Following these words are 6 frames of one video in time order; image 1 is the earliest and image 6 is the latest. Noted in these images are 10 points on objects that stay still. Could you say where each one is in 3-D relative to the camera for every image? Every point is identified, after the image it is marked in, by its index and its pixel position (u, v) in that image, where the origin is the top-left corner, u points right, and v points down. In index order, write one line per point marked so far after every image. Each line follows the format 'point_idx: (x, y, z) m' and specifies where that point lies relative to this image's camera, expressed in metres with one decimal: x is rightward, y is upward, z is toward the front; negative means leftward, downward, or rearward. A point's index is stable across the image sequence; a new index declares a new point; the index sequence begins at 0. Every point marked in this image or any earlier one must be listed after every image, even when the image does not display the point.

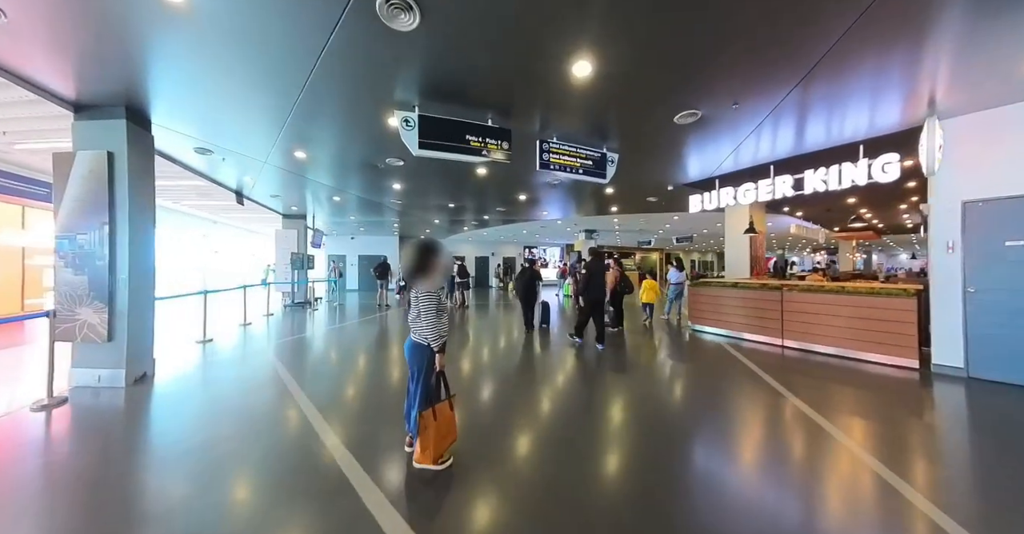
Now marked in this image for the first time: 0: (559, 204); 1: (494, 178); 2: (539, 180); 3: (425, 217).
0: (+1.1, +1.5, +8.1) m
1: (-0.2, +1.8, +6.1) m
2: (+0.6, +1.7, +6.0) m
3: (-2.7, +1.6, +11.2) m
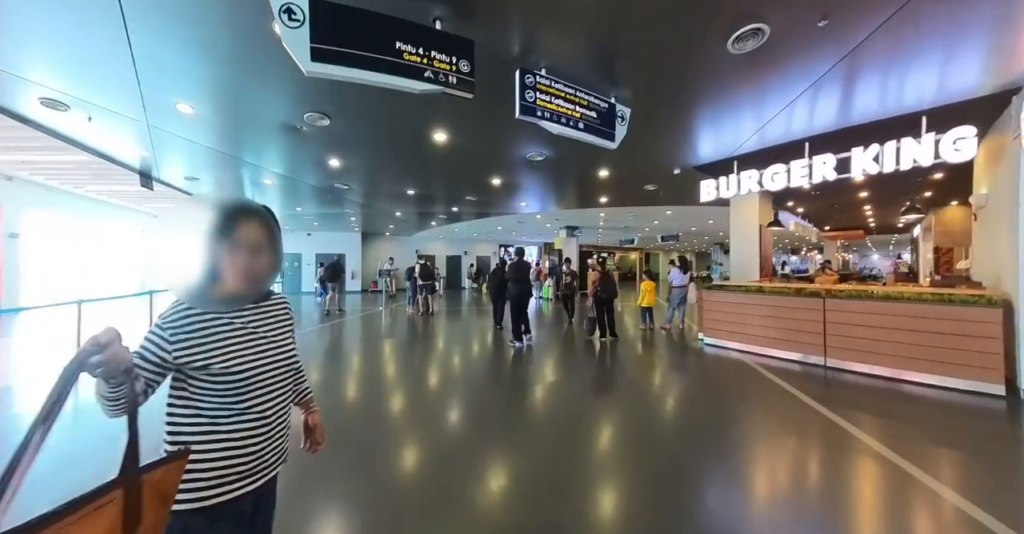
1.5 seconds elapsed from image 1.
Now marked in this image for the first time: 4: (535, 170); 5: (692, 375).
0: (+0.6, +1.5, +7.2) m
1: (-0.6, +1.8, +5.1) m
2: (+0.2, +1.7, +5.1) m
3: (-3.3, +1.6, +10.0) m
4: (+0.4, +1.6, +5.7) m
5: (+2.3, -1.4, +4.7) m
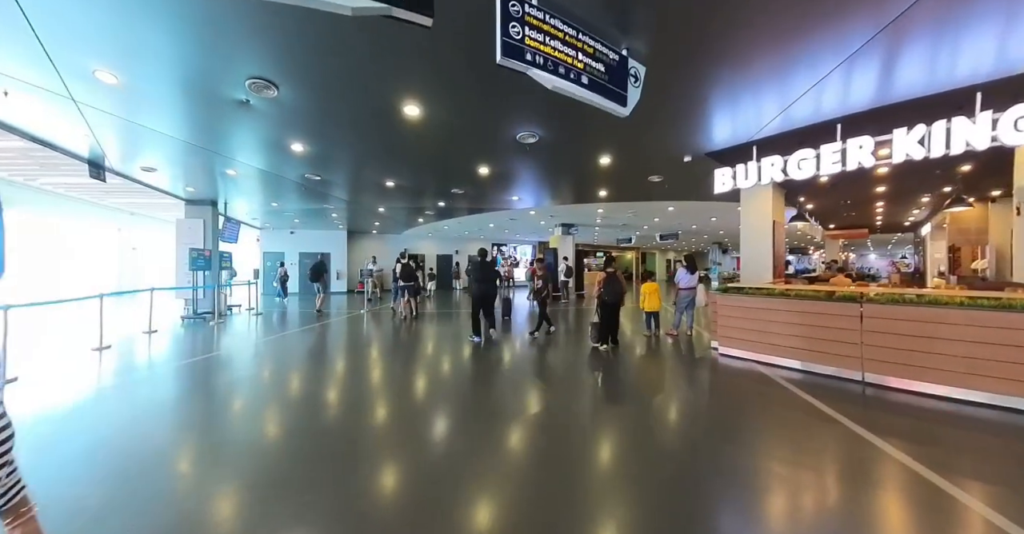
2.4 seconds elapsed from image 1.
0: (+0.4, +1.5, +6.7) m
1: (-0.7, +1.8, +4.6) m
2: (+0.1, +1.7, +4.6) m
3: (-3.5, +1.6, +9.5) m
4: (+0.3, +1.6, +5.3) m
5: (+2.2, -1.4, +4.2) m
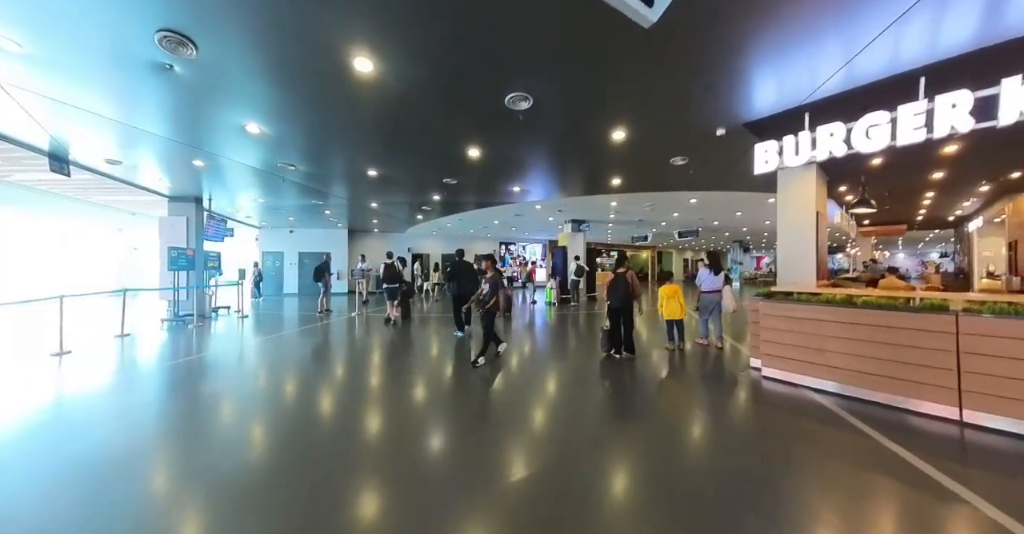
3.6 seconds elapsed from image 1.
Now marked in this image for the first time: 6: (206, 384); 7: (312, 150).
0: (+0.5, +1.5, +6.1) m
1: (-0.7, +1.8, +4.1) m
2: (+0.1, +1.7, +4.0) m
3: (-3.3, +1.6, +9.0) m
4: (+0.3, +1.6, +4.7) m
5: (+2.2, -1.4, +3.6) m
6: (-4.4, -1.6, +5.3) m
7: (-3.2, +1.9, +5.9) m
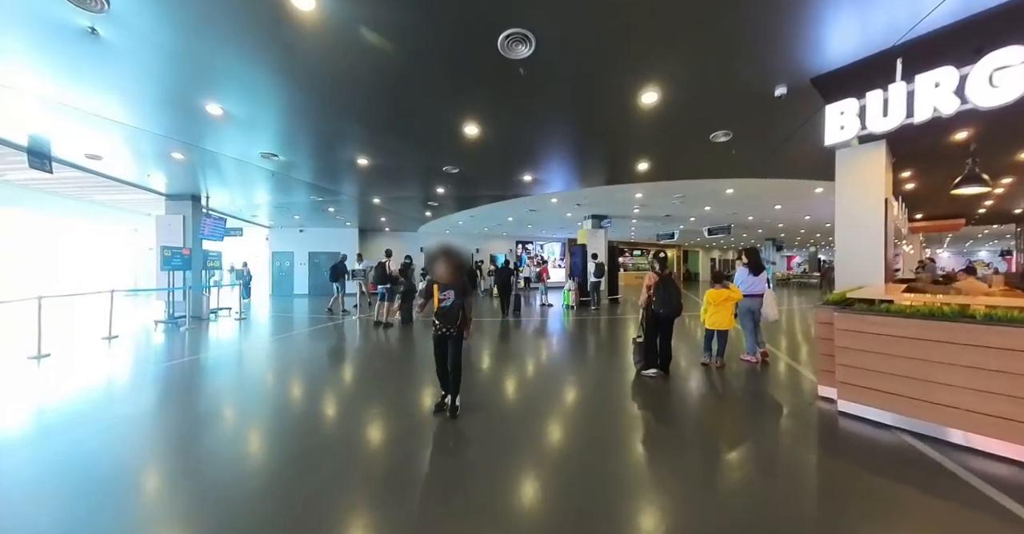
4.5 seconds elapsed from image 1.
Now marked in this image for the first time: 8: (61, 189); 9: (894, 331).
0: (+0.7, +1.5, +5.6) m
1: (-0.6, +1.8, +3.6) m
2: (+0.1, +1.7, +3.5) m
3: (-3.0, +1.6, +8.7) m
4: (+0.4, +1.6, +4.2) m
5: (+2.3, -1.4, +2.9) m
6: (-4.2, -1.7, +5.0) m
7: (-3.0, +1.9, +5.6) m
8: (-8.7, +1.5, +7.1) m
9: (+3.2, -0.5, +3.4) m
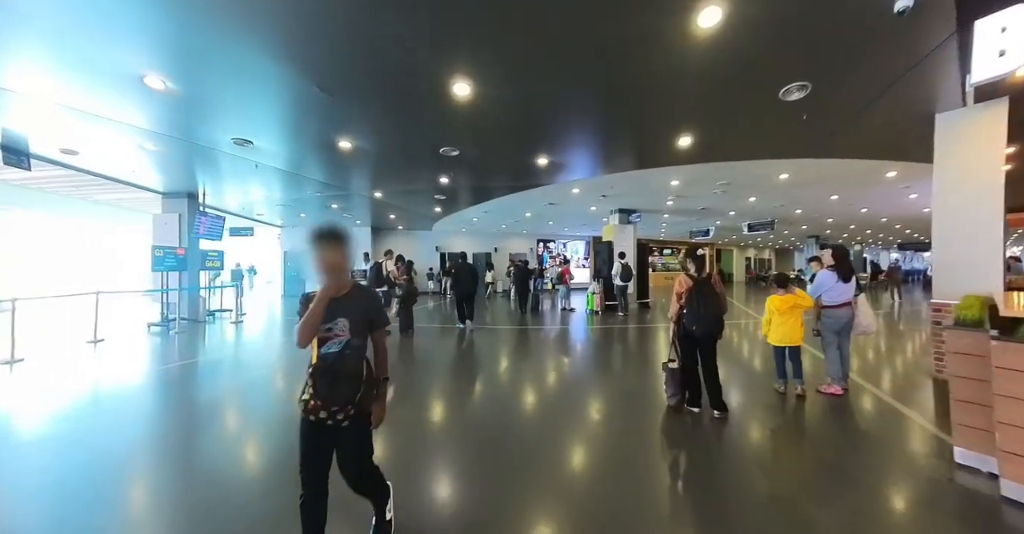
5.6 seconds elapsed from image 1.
0: (+0.9, +1.5, +4.9) m
1: (-0.5, +1.8, +3.0) m
2: (+0.2, +1.7, +2.9) m
3: (-2.6, +1.6, +8.3) m
4: (+0.5, +1.7, +3.5) m
5: (+2.3, -1.3, +2.2) m
6: (-4.0, -1.7, +4.6) m
7: (-2.8, +1.9, +5.2) m
8: (-8.4, +1.5, +7.1) m
9: (+3.3, -0.4, +2.5) m
